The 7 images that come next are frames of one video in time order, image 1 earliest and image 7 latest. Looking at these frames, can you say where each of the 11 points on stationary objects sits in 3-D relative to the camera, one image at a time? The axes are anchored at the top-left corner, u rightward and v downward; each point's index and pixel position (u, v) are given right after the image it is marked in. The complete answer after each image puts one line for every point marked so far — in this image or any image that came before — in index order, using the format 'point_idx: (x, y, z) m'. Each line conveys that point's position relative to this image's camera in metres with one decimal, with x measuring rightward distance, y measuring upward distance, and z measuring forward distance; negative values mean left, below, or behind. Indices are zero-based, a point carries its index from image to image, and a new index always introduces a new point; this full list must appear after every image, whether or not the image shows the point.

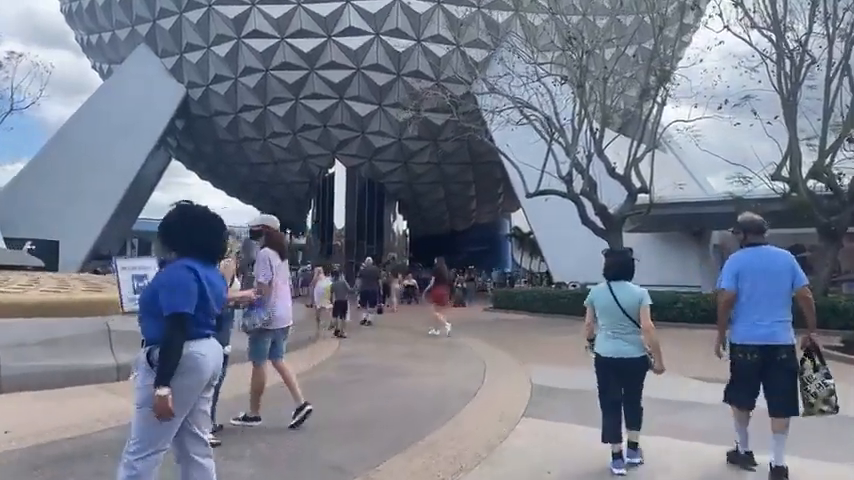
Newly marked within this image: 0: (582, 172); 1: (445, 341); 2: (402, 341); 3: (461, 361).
0: (+4.6, +2.0, +19.9) m
1: (+0.2, -1.8, +12.3) m
2: (-0.5, -1.8, +12.3) m
3: (+0.5, -1.7, +9.9) m
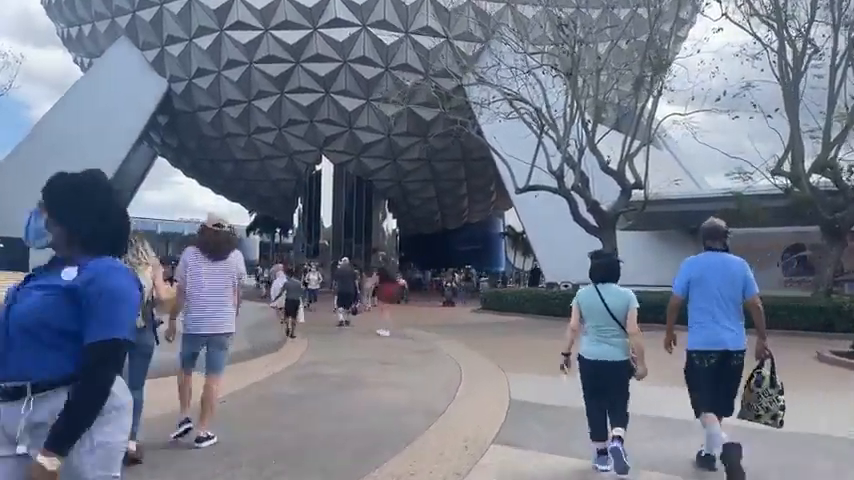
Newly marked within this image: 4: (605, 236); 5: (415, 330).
0: (+4.2, +2.1, +19.0) m
1: (-0.2, -1.8, +11.4) m
2: (-0.9, -1.8, +11.3) m
3: (+0.1, -1.7, +8.9) m
4: (+5.0, +0.1, +19.2) m
5: (-0.3, -2.0, +15.0) m
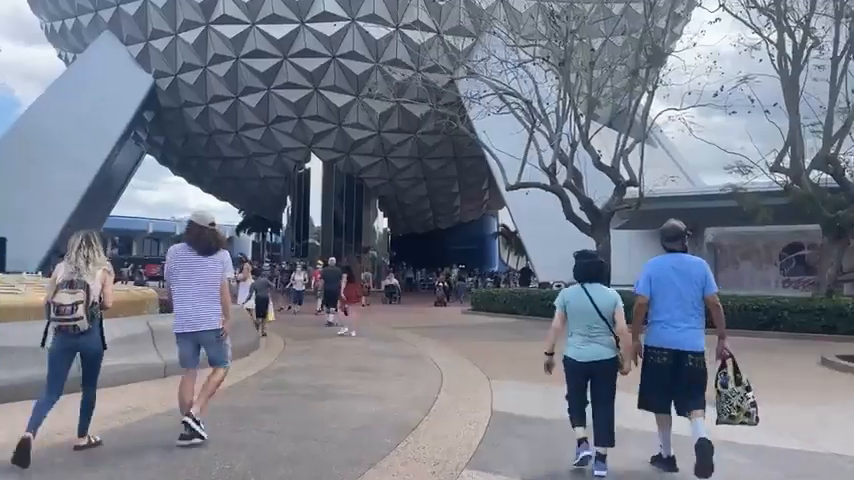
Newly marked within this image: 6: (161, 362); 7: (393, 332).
0: (+3.8, +2.1, +18.4) m
1: (-0.4, -1.7, +10.7) m
2: (-1.2, -1.7, +10.7) m
3: (-0.1, -1.7, +8.3) m
4: (+4.7, +0.2, +18.6) m
5: (-0.6, -1.9, +14.4) m
6: (-3.3, -1.5, +8.2) m
7: (-0.7, -1.9, +14.0) m
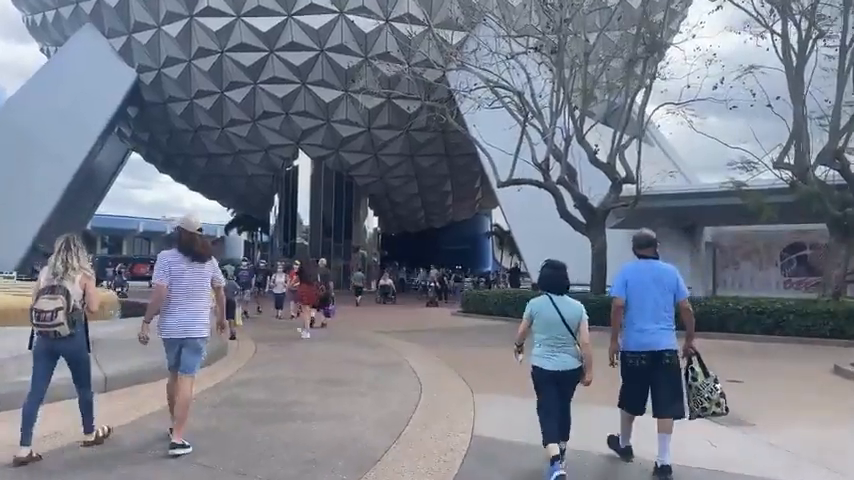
0: (+3.5, +2.1, +17.6) m
1: (-0.7, -1.7, +9.9) m
2: (-1.5, -1.7, +9.8) m
3: (-0.4, -1.6, +7.5) m
4: (+4.4, +0.2, +17.8) m
5: (-0.9, -1.9, +13.5) m
6: (-3.5, -1.5, +7.3) m
7: (-1.0, -1.9, +13.1) m
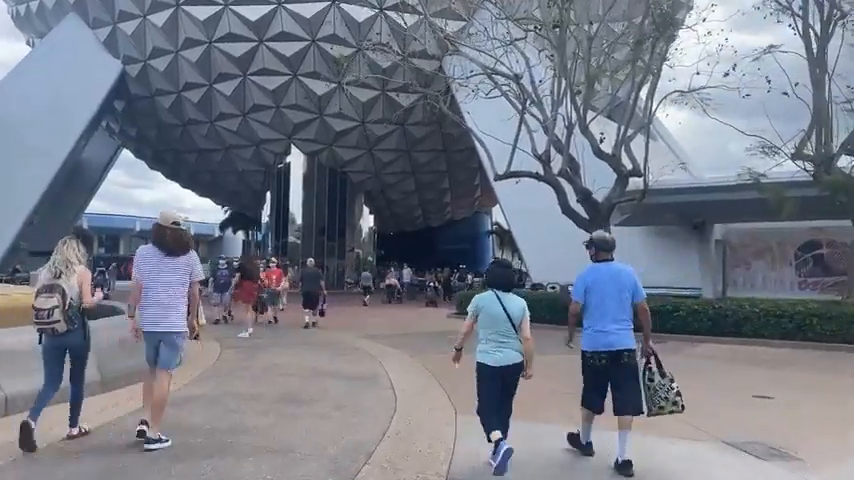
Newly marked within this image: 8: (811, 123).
0: (+3.3, +2.2, +16.4) m
1: (-0.9, -1.7, +8.7) m
2: (-1.7, -1.6, +8.7) m
3: (-0.6, -1.6, +6.3) m
4: (+4.2, +0.2, +16.6) m
5: (-1.1, -1.8, +12.4) m
6: (-3.8, -1.4, +6.2) m
7: (-1.2, -1.8, +12.0) m
8: (+8.0, +2.4, +14.0) m
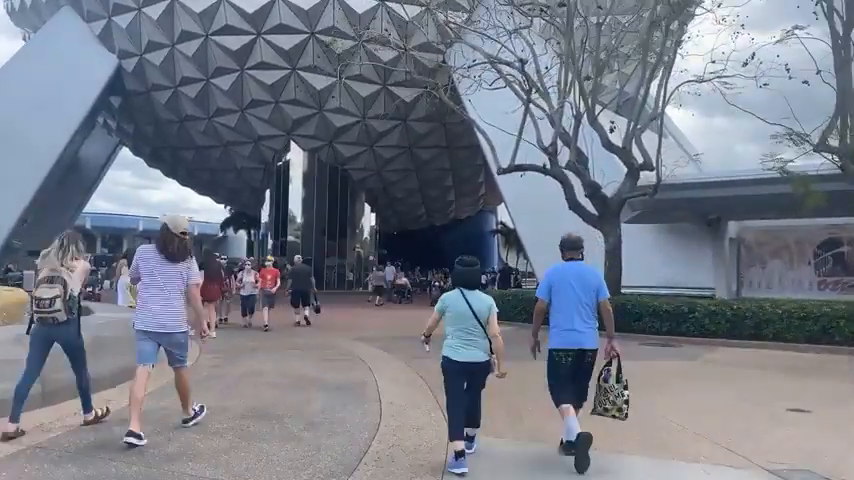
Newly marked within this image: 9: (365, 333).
0: (+3.3, +2.3, +15.5) m
1: (-1.0, -1.6, +7.9) m
2: (-1.7, -1.6, +7.9) m
3: (-0.7, -1.5, +5.5) m
4: (+4.2, +0.3, +15.7) m
5: (-1.1, -1.8, +11.5) m
6: (-3.8, -1.3, +5.4) m
7: (-1.2, -1.7, +11.1) m
8: (+8.0, +2.5, +13.1) m
9: (-1.3, -1.9, +13.9) m
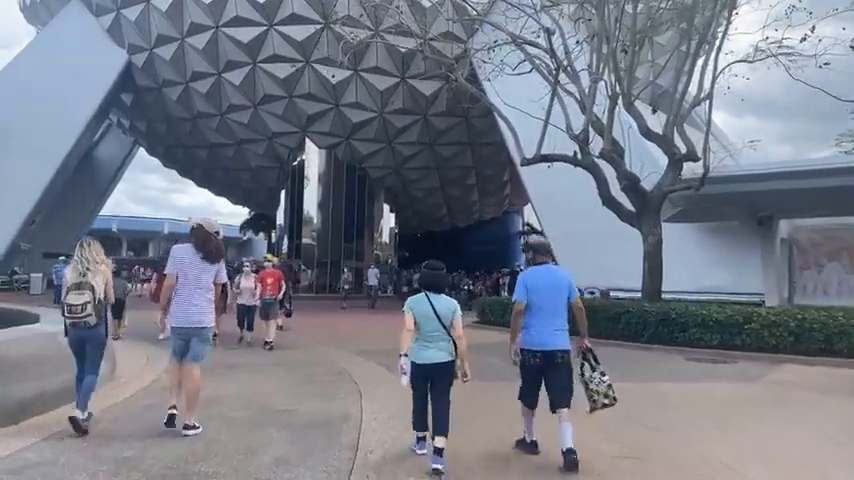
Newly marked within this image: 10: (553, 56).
0: (+3.6, +2.3, +13.8) m
1: (-1.0, -1.5, +6.3) m
2: (-1.7, -1.5, +6.3) m
3: (-0.8, -1.4, +3.9) m
4: (+4.5, +0.3, +14.0) m
5: (-1.0, -1.7, +9.9) m
6: (-3.9, -1.3, +3.9) m
7: (-1.1, -1.7, +9.6) m
8: (+8.2, +2.5, +11.2) m
9: (-1.0, -1.9, +12.3) m
10: (+2.7, +3.8, +14.3) m
